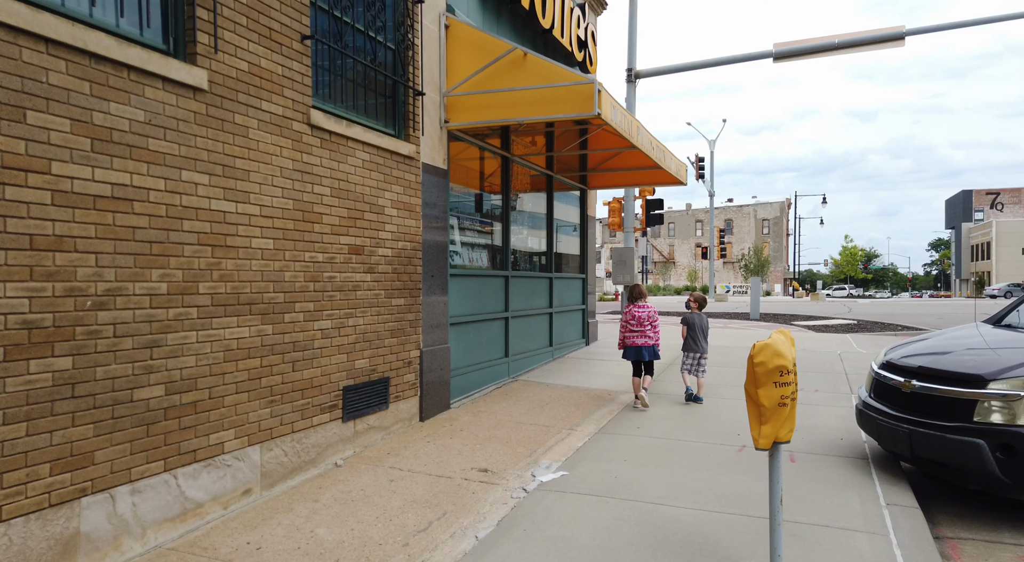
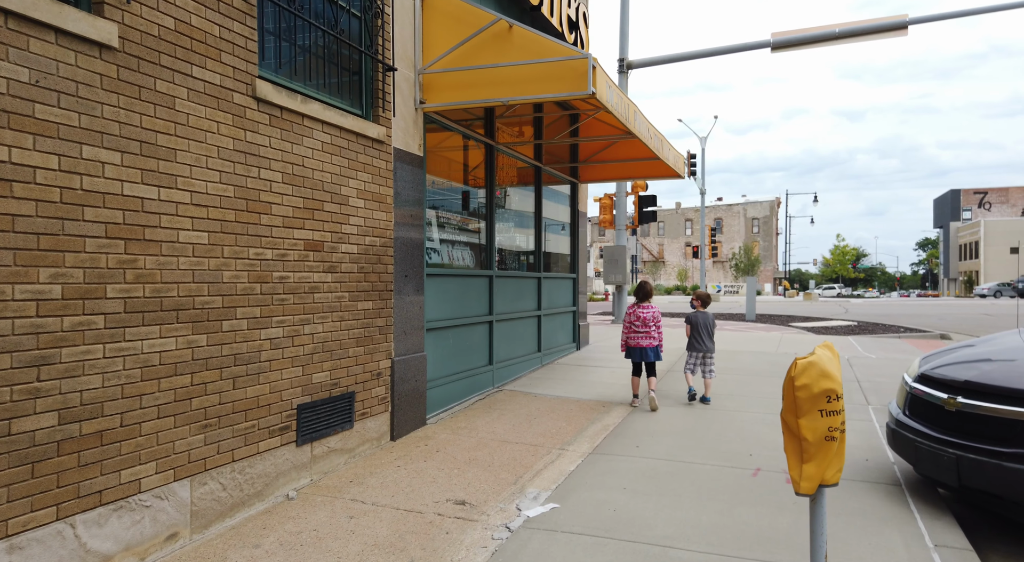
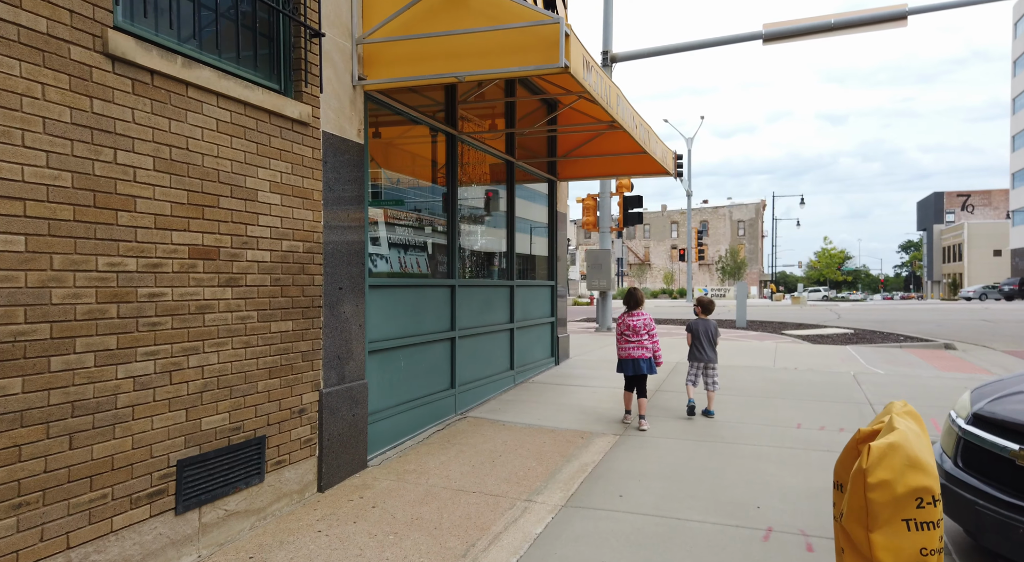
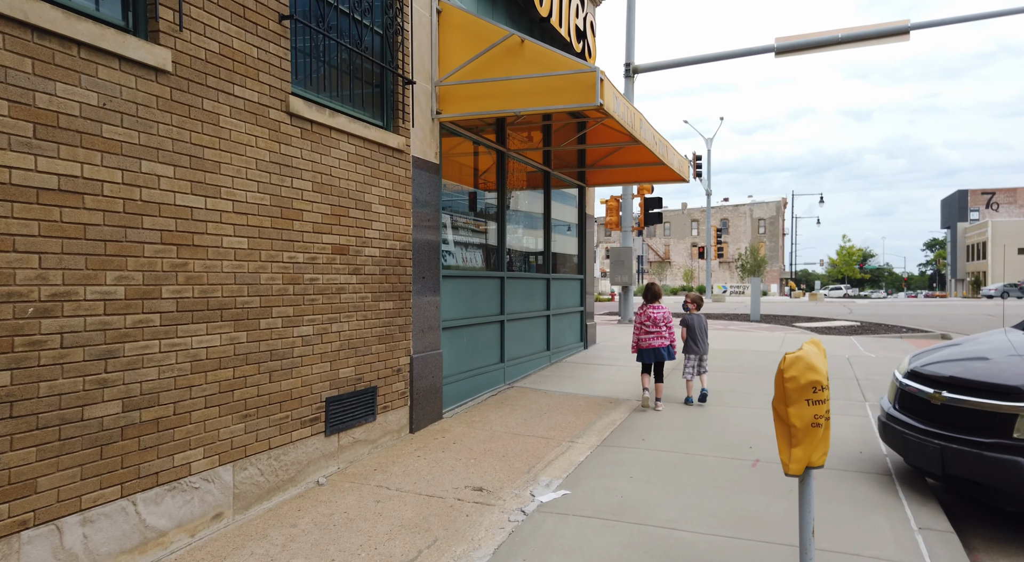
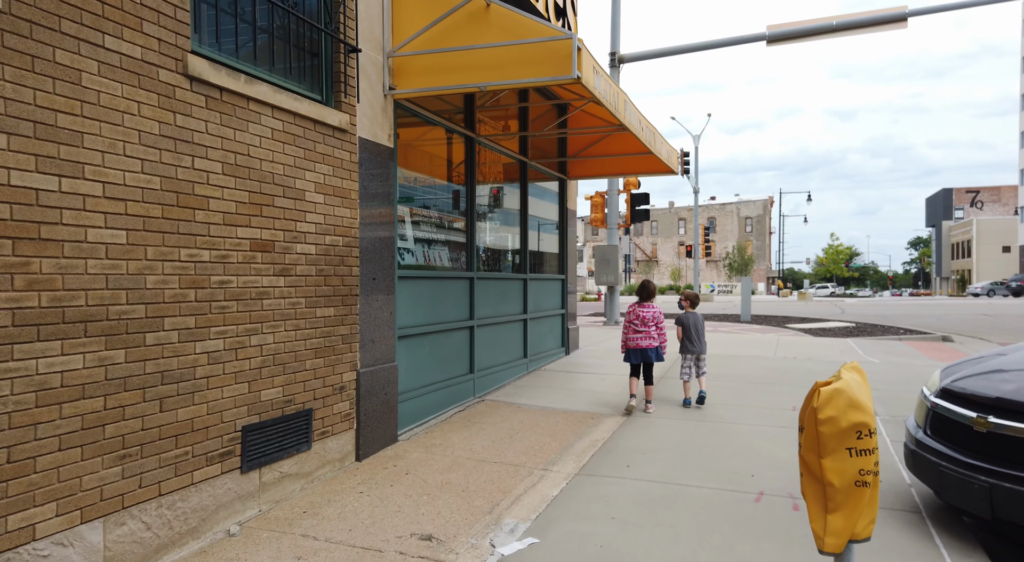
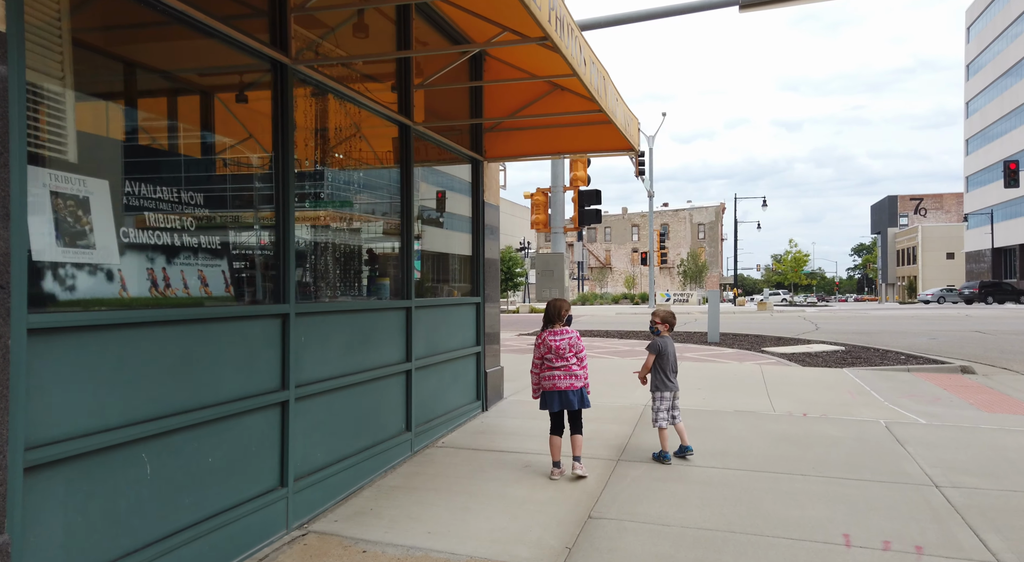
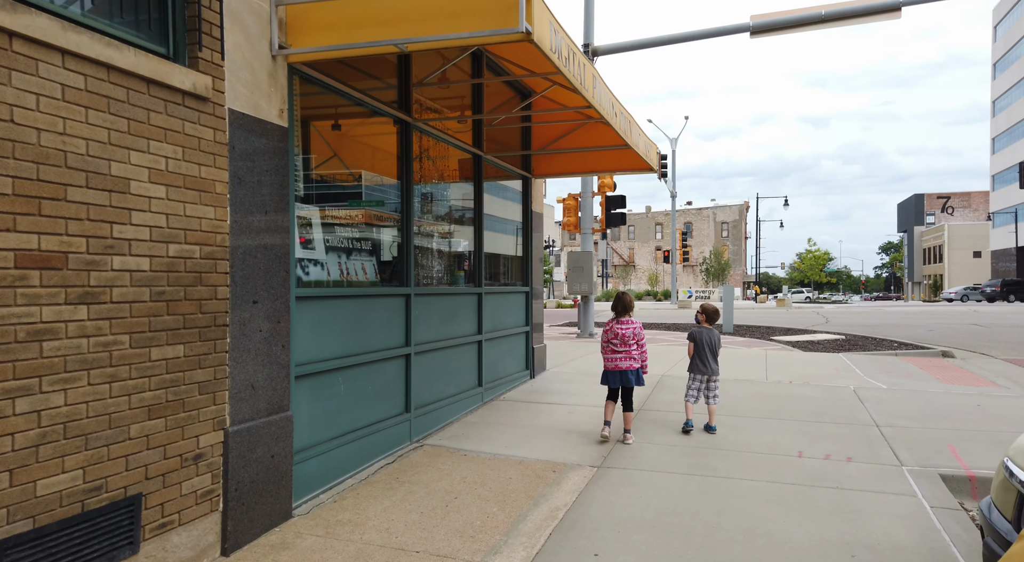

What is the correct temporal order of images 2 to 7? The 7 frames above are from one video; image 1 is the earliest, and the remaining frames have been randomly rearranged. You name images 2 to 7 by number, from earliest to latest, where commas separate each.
4, 2, 5, 3, 7, 6
